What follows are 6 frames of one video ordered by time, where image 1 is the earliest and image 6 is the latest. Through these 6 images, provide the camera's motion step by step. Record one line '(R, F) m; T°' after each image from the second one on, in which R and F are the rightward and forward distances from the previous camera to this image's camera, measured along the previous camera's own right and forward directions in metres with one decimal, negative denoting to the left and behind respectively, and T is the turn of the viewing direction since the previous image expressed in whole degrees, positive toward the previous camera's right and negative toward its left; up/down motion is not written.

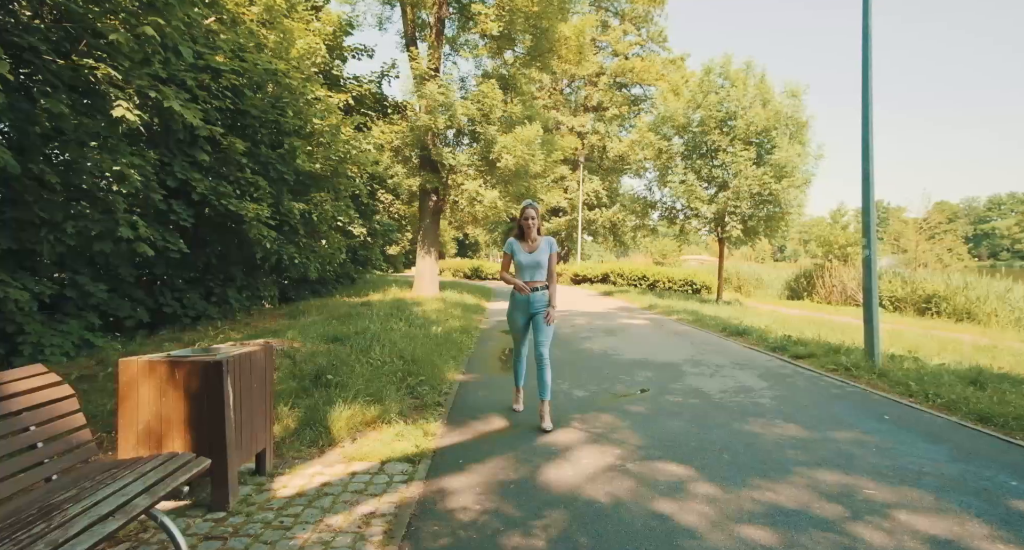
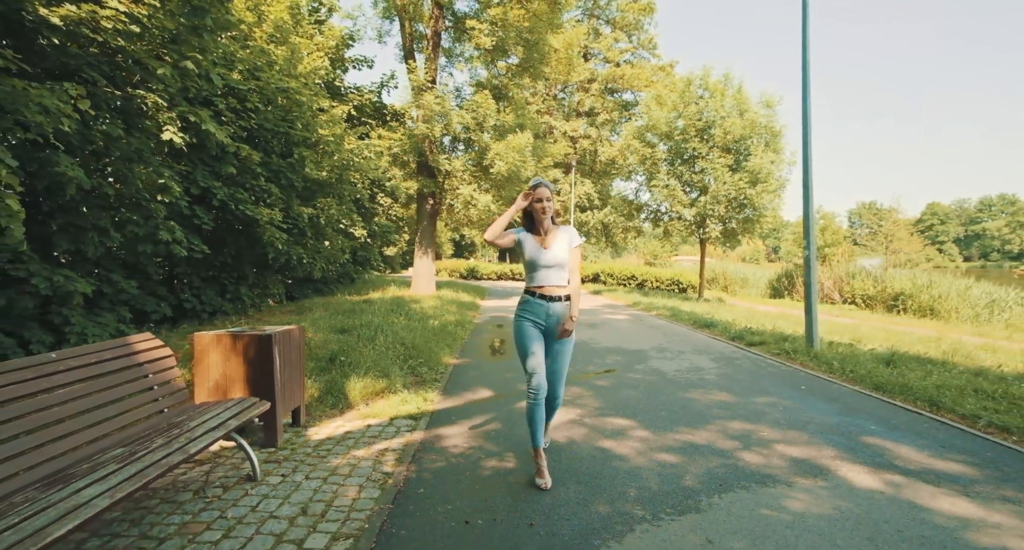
(+0.1, -1.0) m; 0°
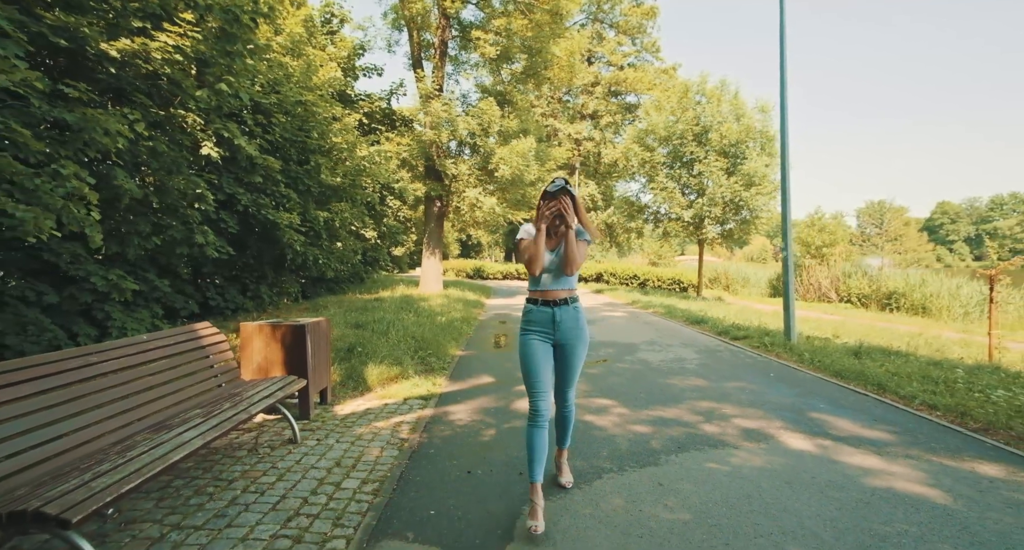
(+0.1, -0.7) m; -1°
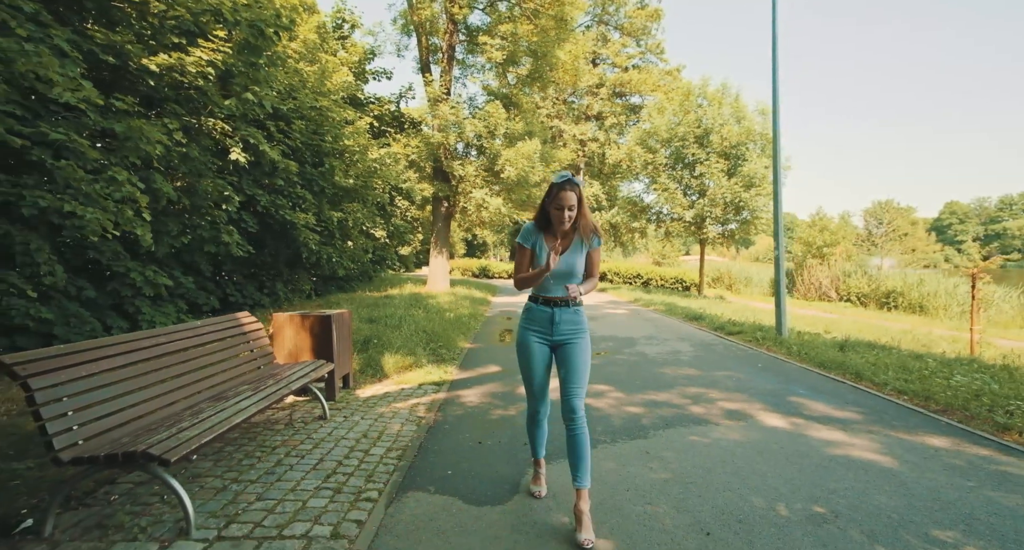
(0.0, -0.5) m; -1°
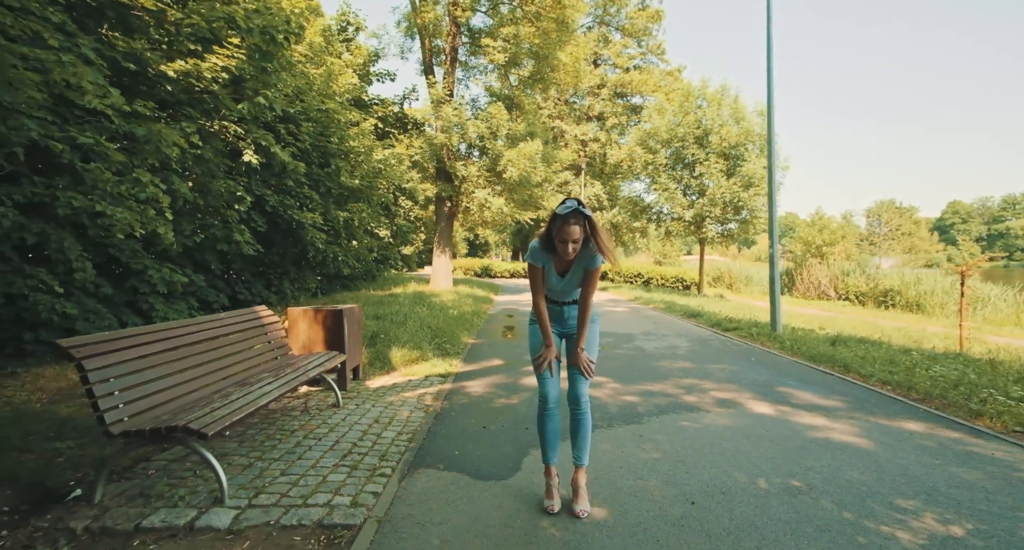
(0.0, -0.3) m; 0°
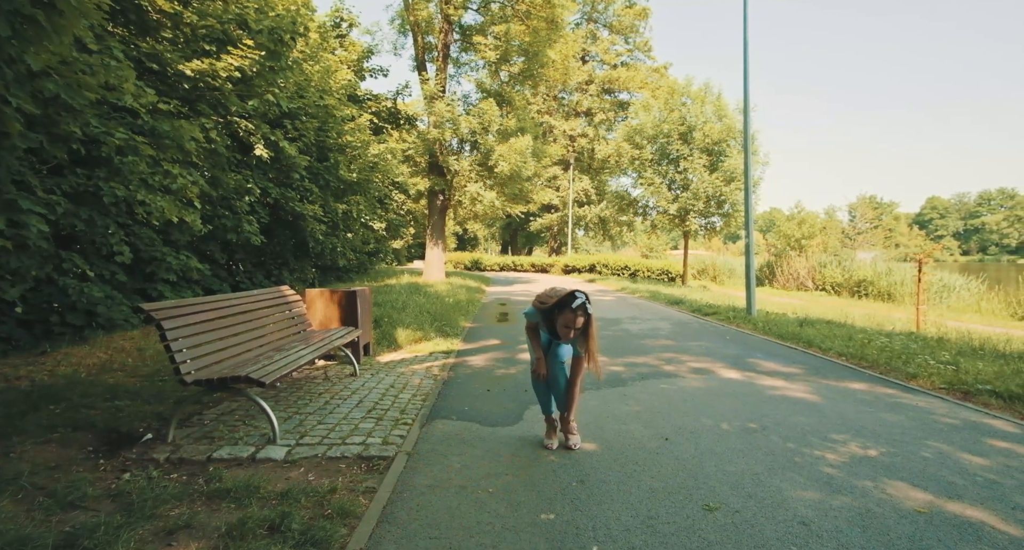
(-0.1, -0.6) m; +1°
